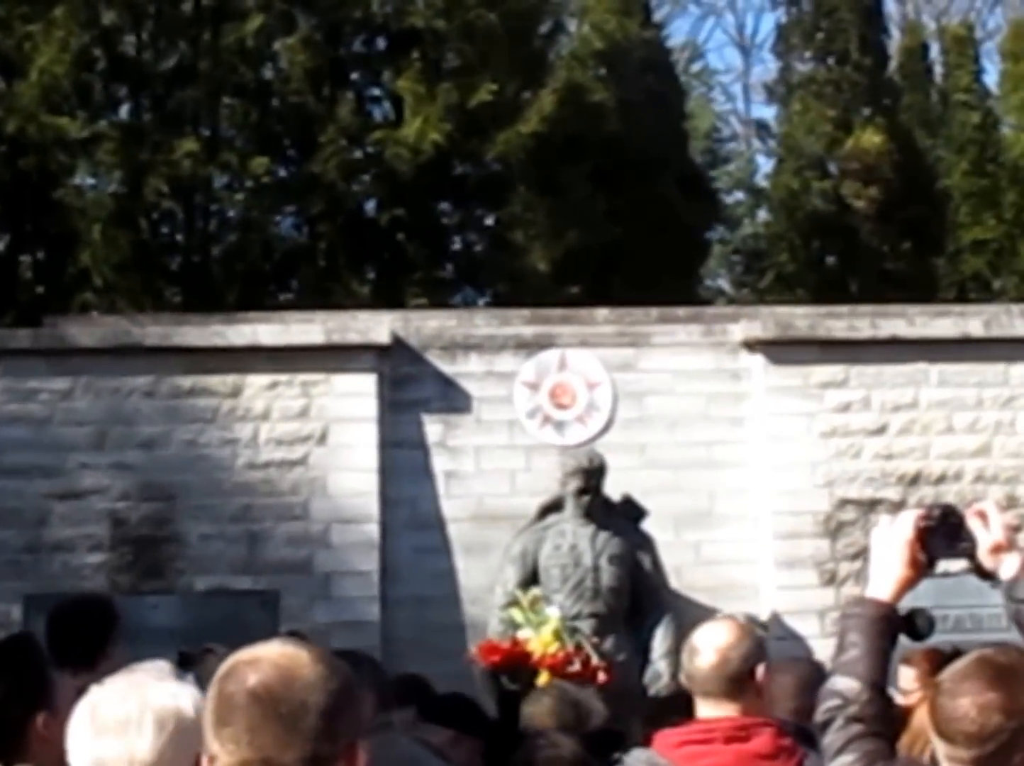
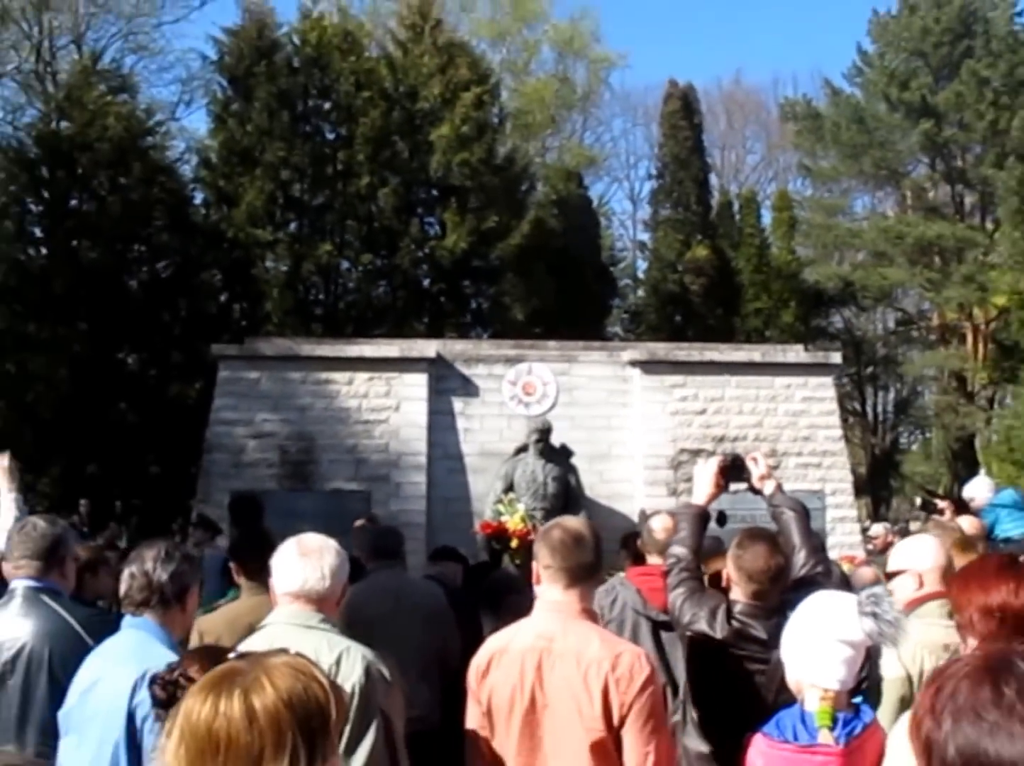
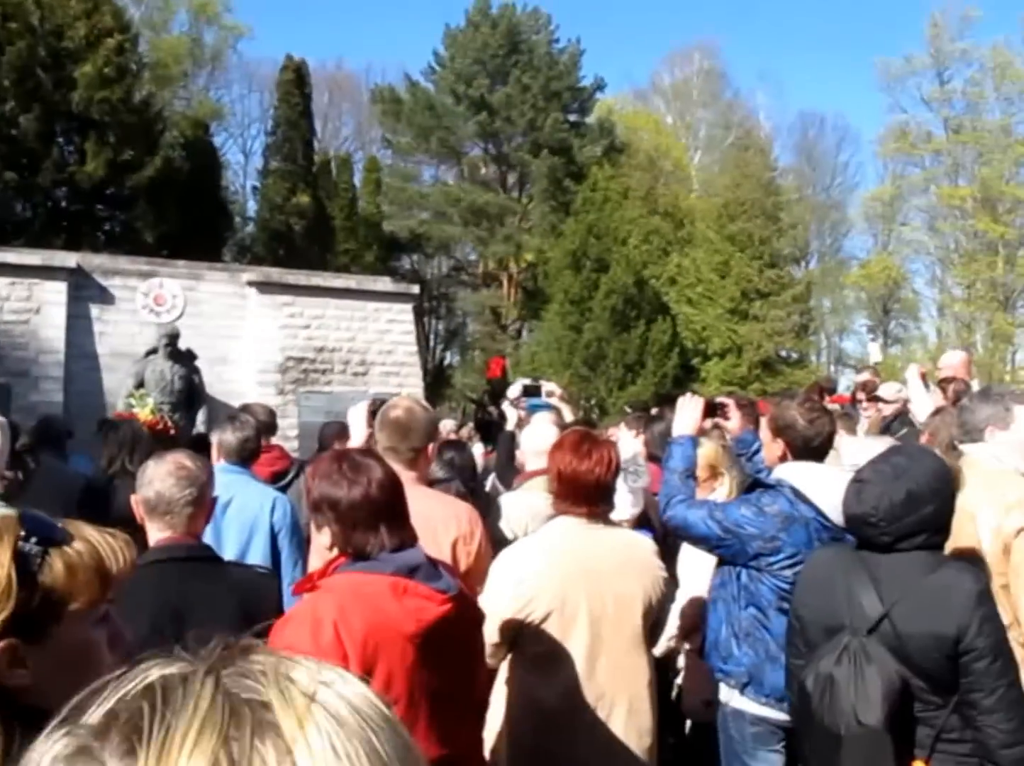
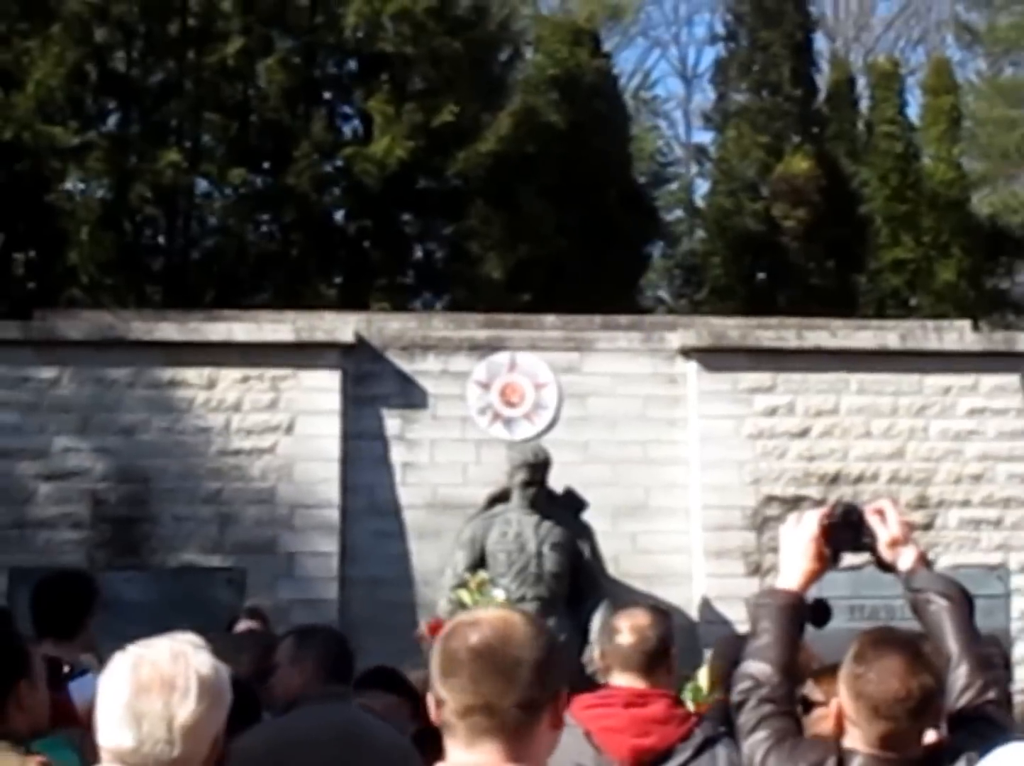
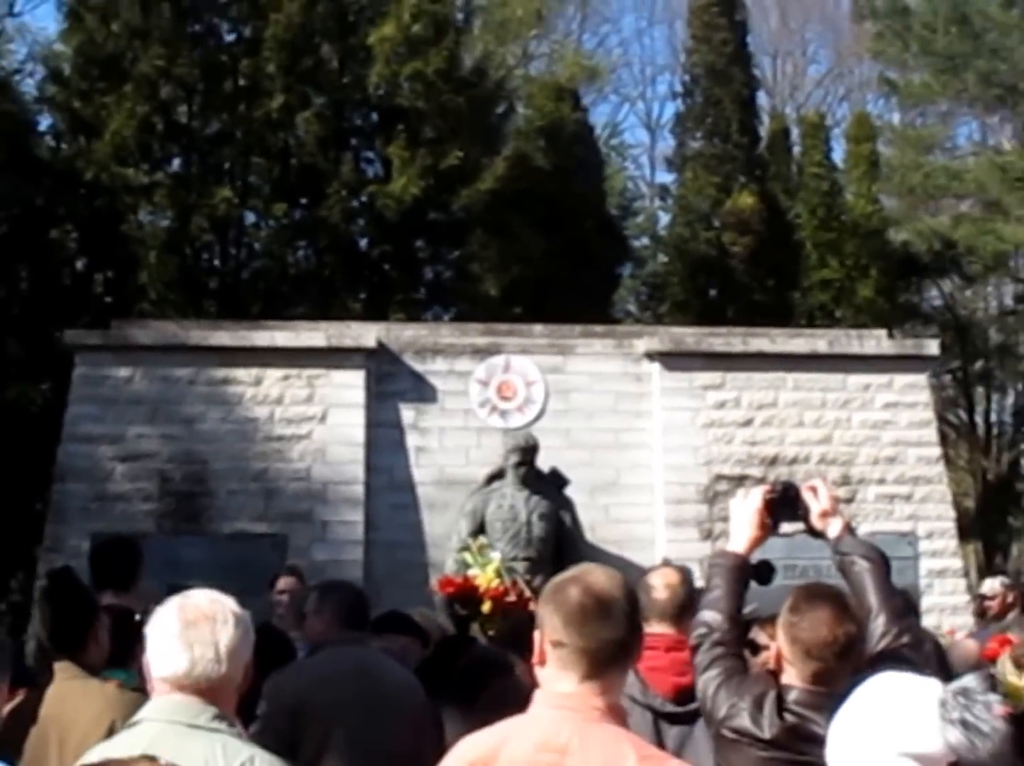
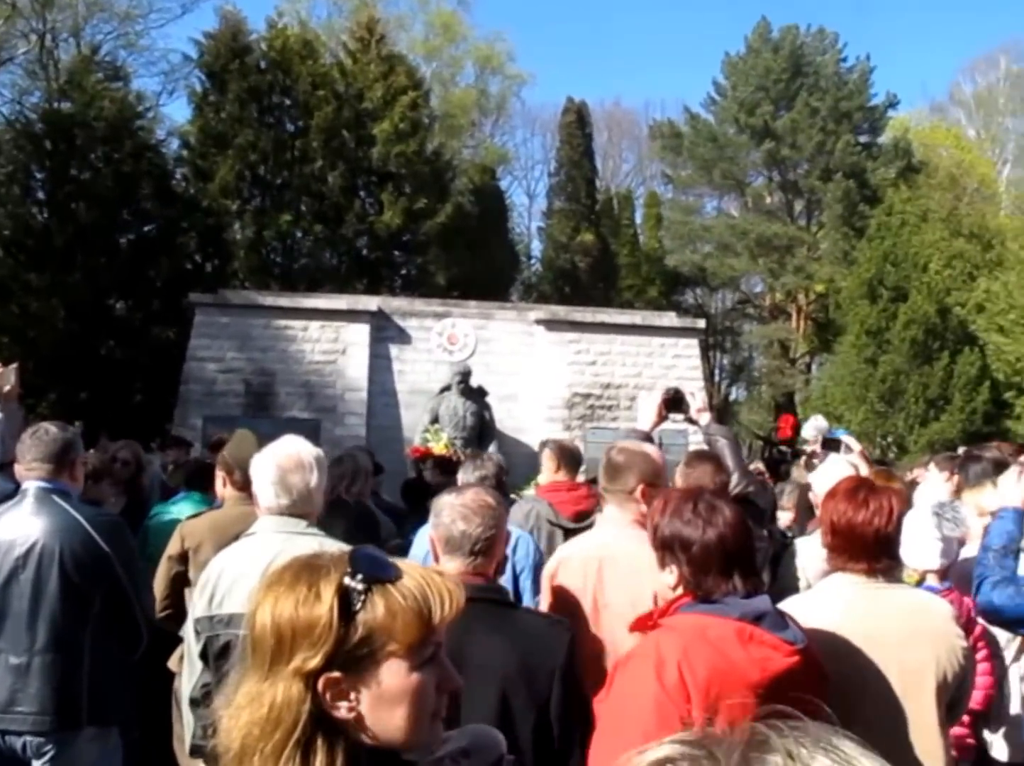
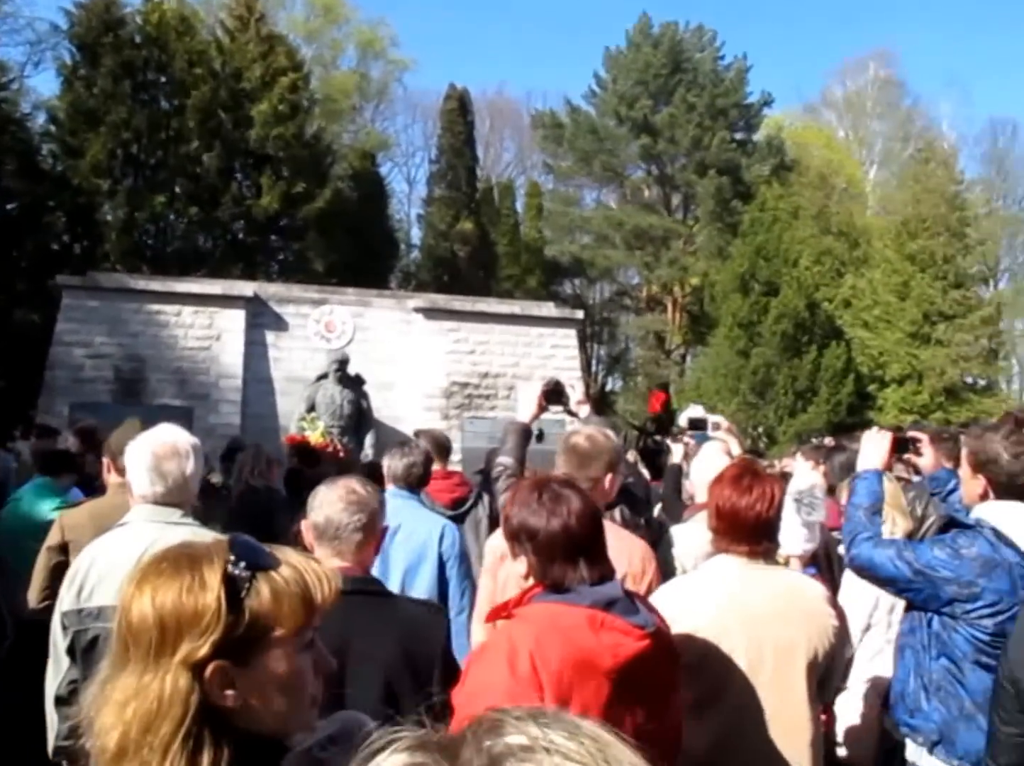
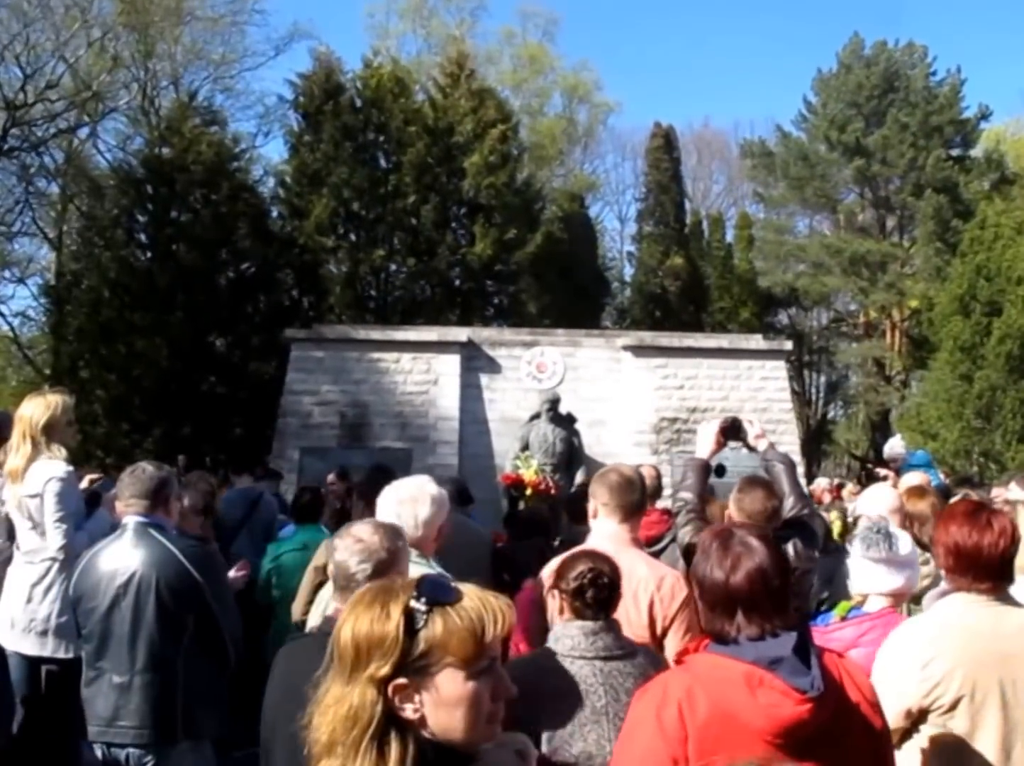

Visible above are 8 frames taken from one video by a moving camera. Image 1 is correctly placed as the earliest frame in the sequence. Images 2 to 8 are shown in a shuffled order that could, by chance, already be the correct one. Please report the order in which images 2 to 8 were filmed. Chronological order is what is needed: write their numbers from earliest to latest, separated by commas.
4, 5, 2, 8, 6, 7, 3
